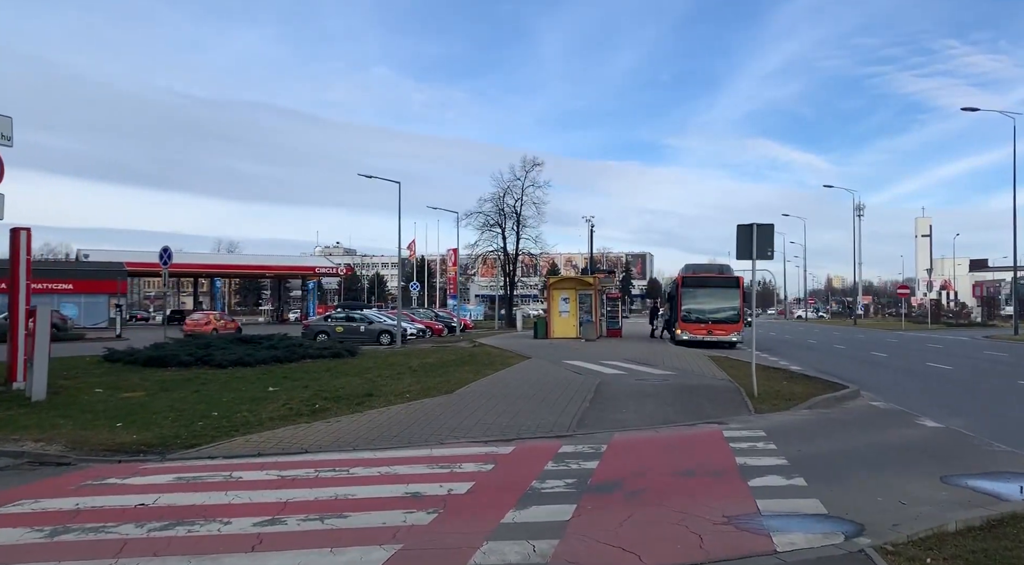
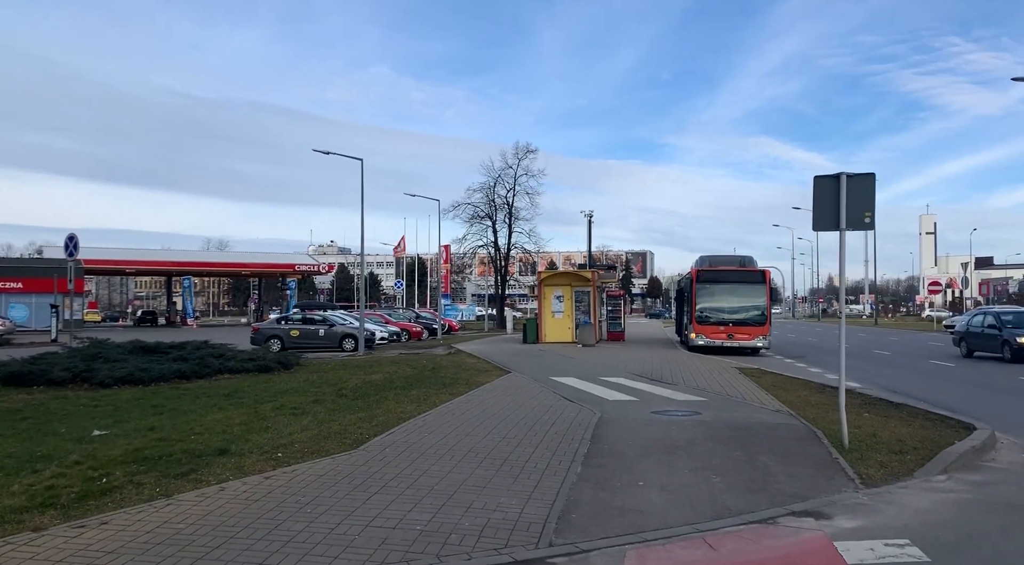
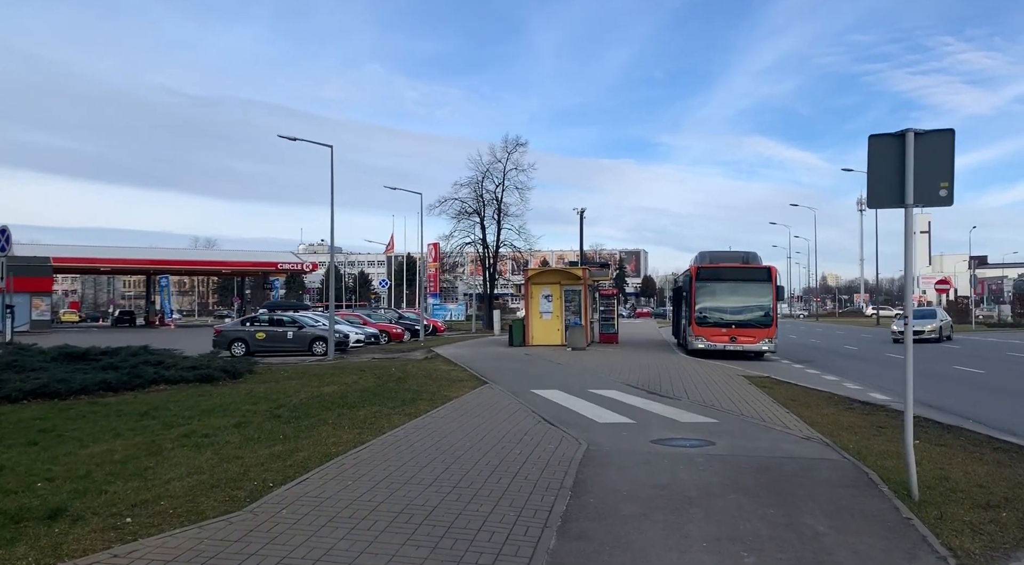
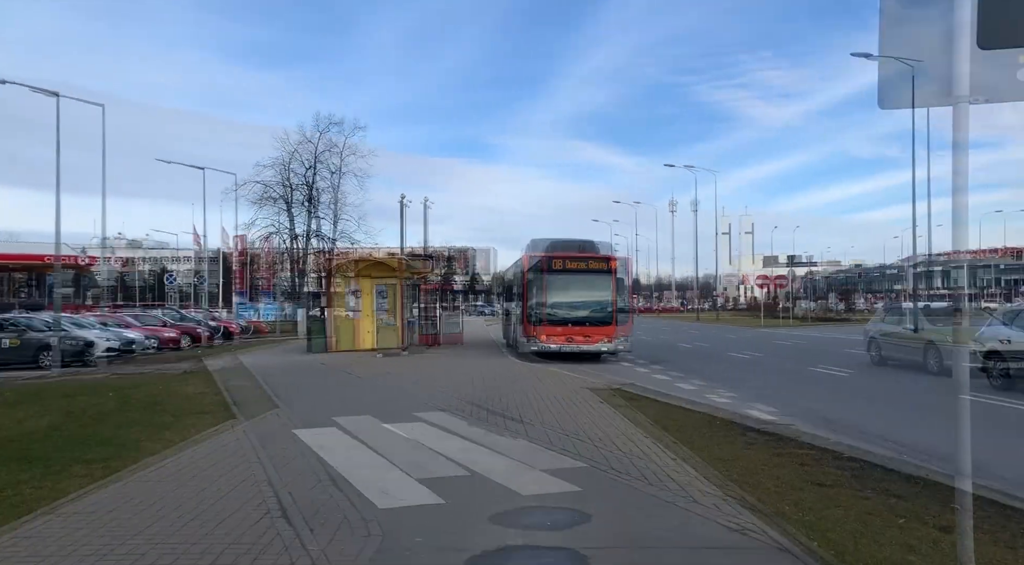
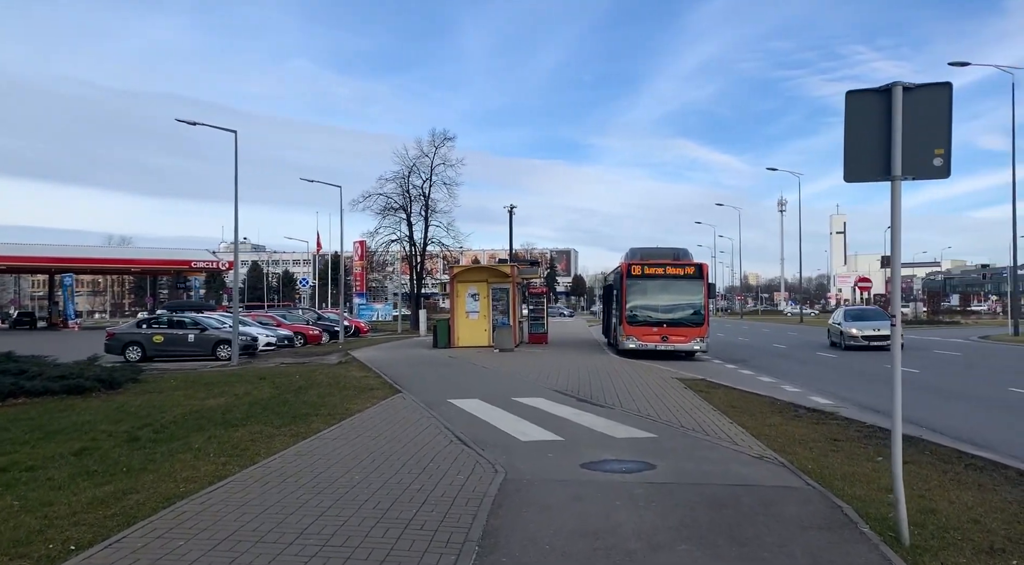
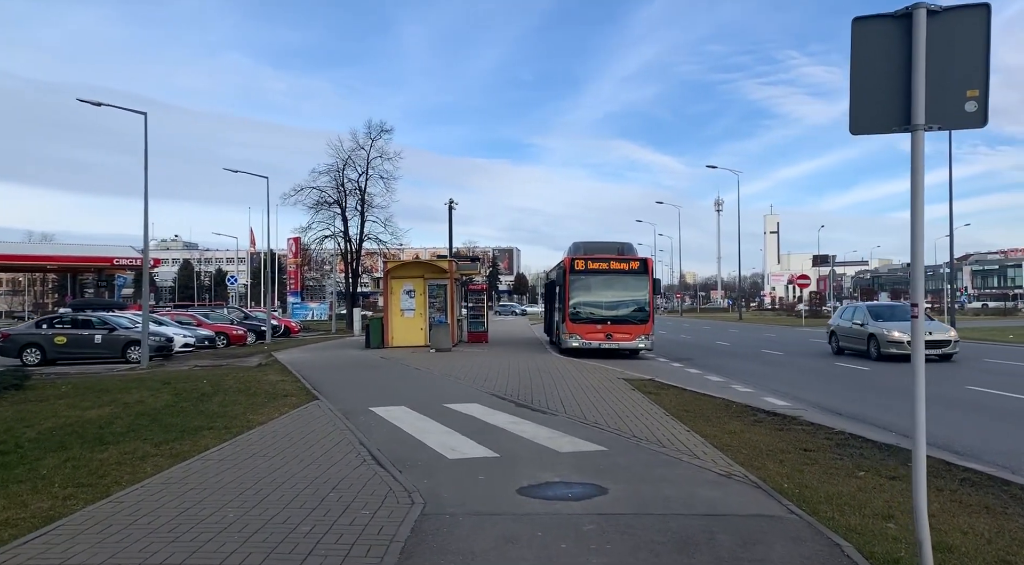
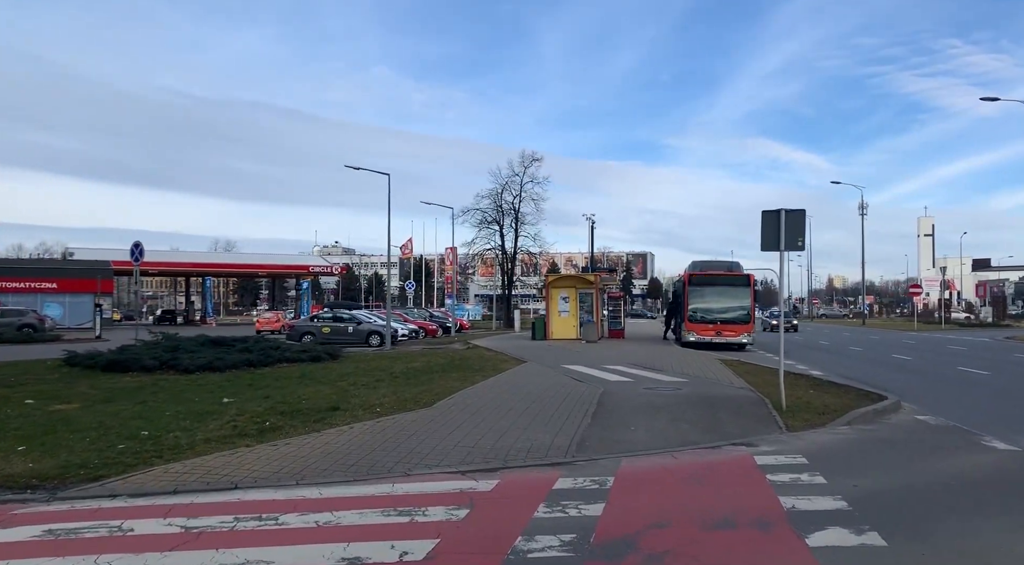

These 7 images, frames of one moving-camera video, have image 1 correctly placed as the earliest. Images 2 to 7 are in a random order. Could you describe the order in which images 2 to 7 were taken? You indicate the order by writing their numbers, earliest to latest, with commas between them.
7, 2, 3, 5, 6, 4
